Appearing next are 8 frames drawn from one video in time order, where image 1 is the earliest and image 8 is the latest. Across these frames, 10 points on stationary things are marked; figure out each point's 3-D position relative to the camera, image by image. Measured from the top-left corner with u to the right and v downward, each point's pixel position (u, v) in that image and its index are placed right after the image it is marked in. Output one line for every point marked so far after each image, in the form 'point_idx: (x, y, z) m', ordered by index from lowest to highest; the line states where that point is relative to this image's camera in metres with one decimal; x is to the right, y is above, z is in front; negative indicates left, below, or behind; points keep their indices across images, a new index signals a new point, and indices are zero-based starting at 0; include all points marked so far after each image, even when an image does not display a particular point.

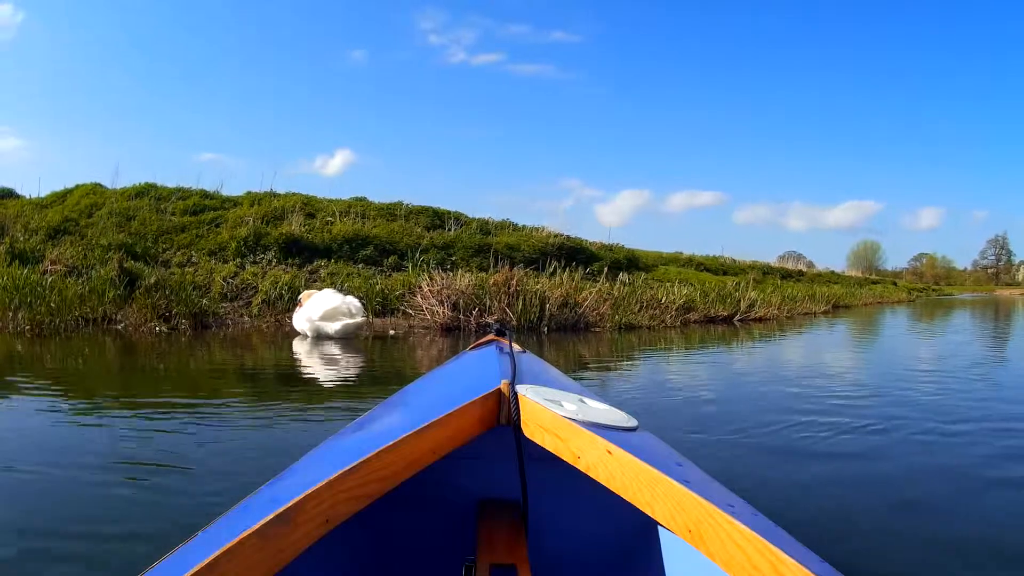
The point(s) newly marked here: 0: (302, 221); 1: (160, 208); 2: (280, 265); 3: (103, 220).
0: (-3.4, +1.1, +11.7) m
1: (-5.4, +1.2, +11.1) m
2: (-3.1, +0.3, +9.9) m
3: (-5.7, +0.9, +10.1) m
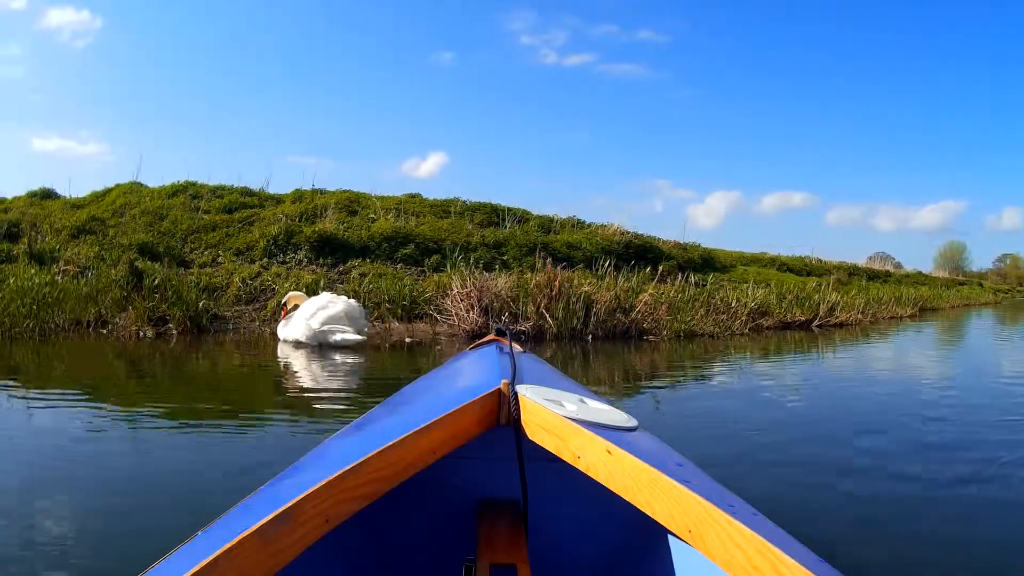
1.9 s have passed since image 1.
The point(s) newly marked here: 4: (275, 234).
0: (-2.6, +1.0, +11.1) m
1: (-4.7, +1.2, +10.7) m
2: (-2.5, +0.3, +9.3) m
3: (-5.1, +0.9, +9.8) m
4: (-3.1, +0.7, +9.6) m
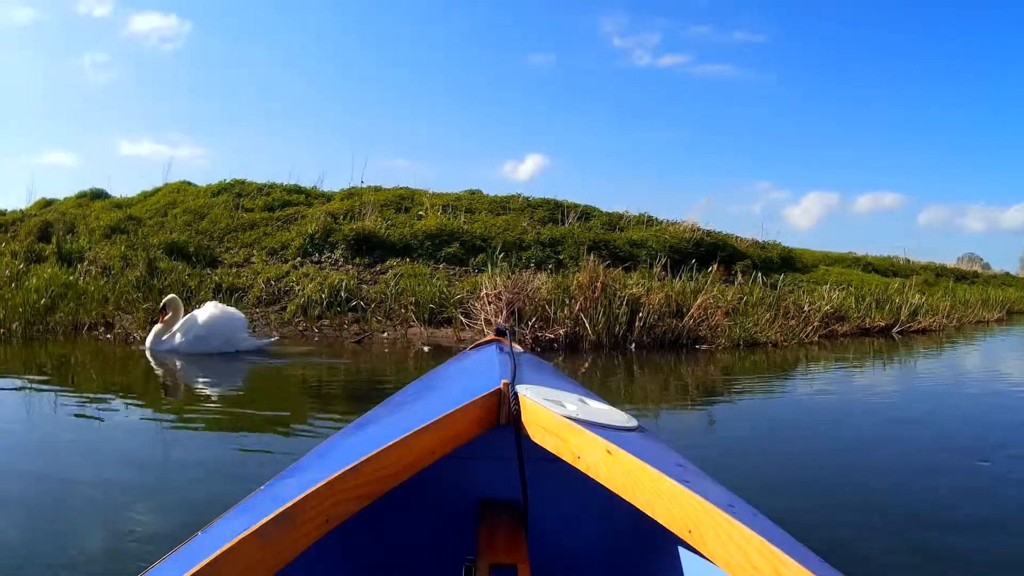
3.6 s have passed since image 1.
0: (-1.9, +1.0, +10.8) m
1: (-4.0, +1.2, +10.5) m
2: (-2.0, +0.3, +8.9) m
3: (-4.5, +0.9, +9.6) m
4: (-2.5, +0.7, +9.3) m
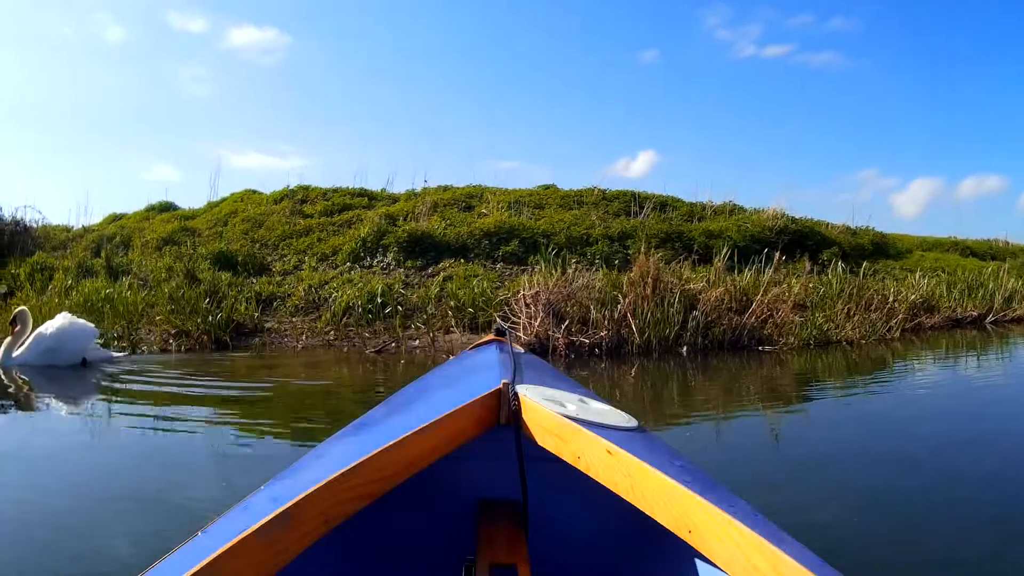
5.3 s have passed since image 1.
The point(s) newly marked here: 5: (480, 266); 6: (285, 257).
0: (-1.0, +1.0, +10.5) m
1: (-3.1, +1.1, +10.6) m
2: (-1.4, +0.2, +8.7) m
3: (-3.7, +0.8, +9.8) m
4: (-1.8, +0.6, +9.2) m
5: (-0.4, +0.3, +8.8) m
6: (-2.8, +0.4, +9.0) m
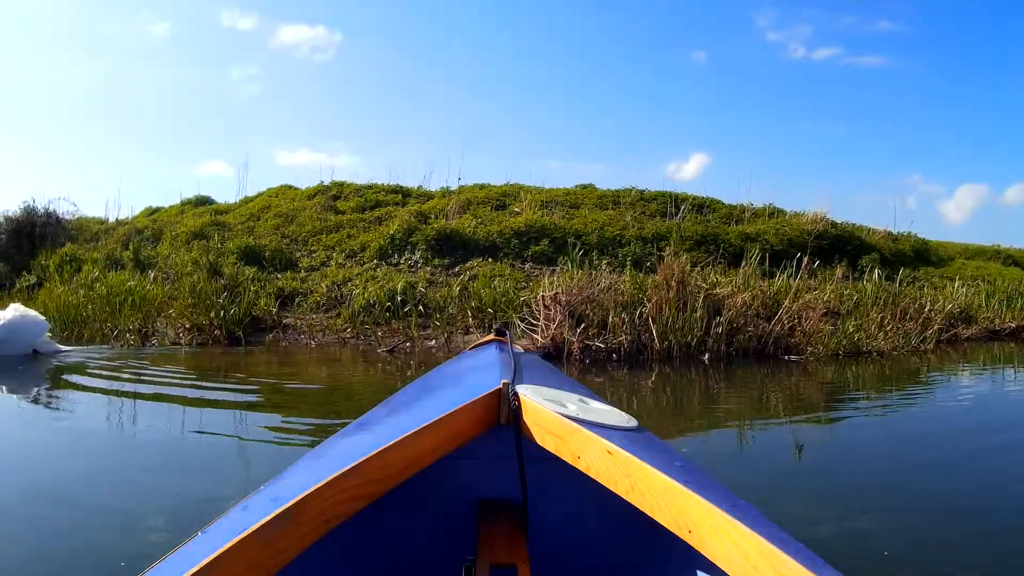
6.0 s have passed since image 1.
0: (-0.6, +1.0, +10.4) m
1: (-2.7, +1.2, +10.6) m
2: (-1.0, +0.2, +8.6) m
3: (-3.3, +0.9, +9.8) m
4: (-1.5, +0.7, +9.1) m
5: (-0.1, +0.3, +8.7) m
6: (-2.4, +0.4, +9.1) m
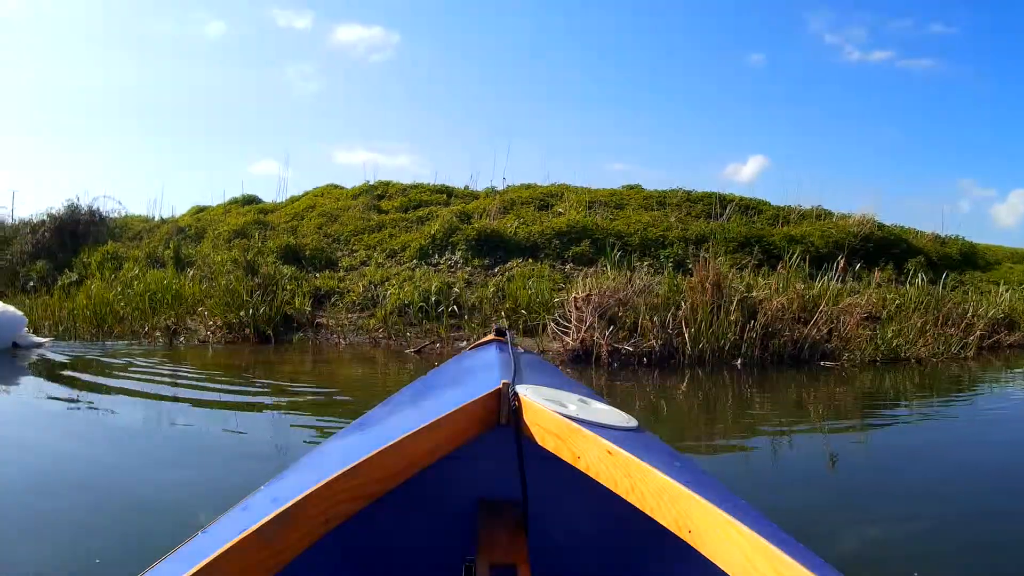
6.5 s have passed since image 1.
0: (0.0, +1.0, +10.3) m
1: (-2.0, +1.2, +10.6) m
2: (-0.6, +0.2, +8.6) m
3: (-2.7, +0.9, +9.9) m
4: (-1.0, +0.7, +9.1) m
5: (+0.4, +0.3, +8.6) m
6: (-1.9, +0.5, +9.1) m
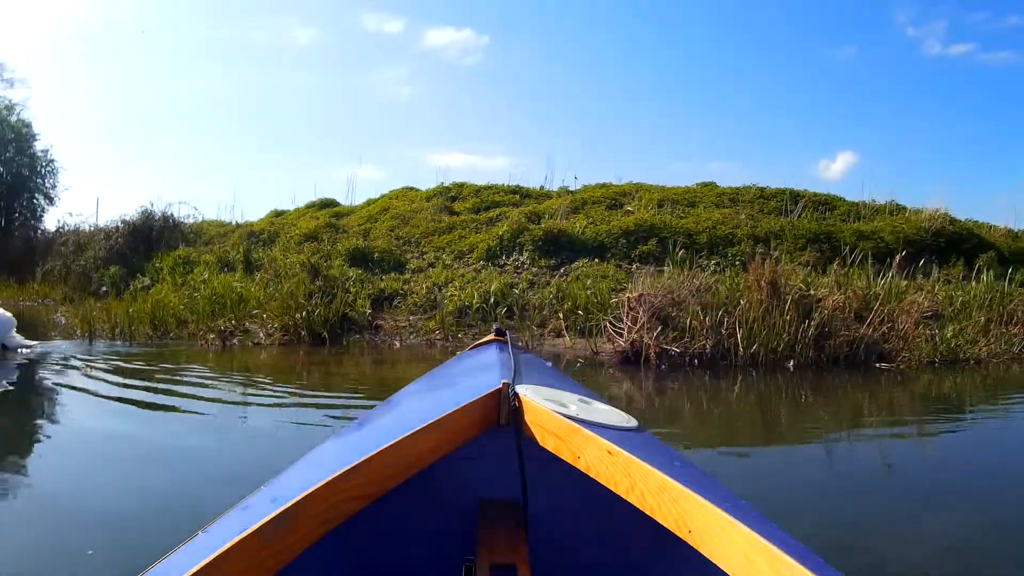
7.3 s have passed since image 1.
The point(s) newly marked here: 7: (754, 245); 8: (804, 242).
0: (+1.0, +1.0, +10.2) m
1: (-1.0, +1.2, +10.8) m
2: (+0.2, +0.2, +8.6) m
3: (-1.8, +0.9, +10.2) m
4: (-0.1, +0.7, +9.1) m
5: (+1.2, +0.3, +8.4) m
6: (-1.1, +0.4, +9.2) m
7: (+2.9, +0.5, +8.8) m
8: (+3.6, +0.6, +8.9) m
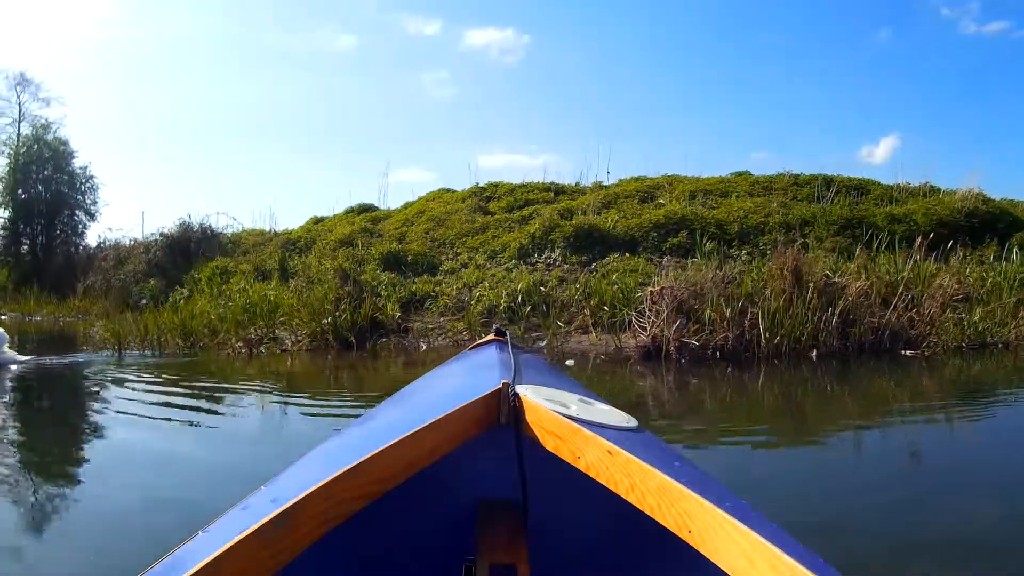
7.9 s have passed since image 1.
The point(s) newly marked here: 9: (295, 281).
0: (+1.4, +1.1, +10.2) m
1: (-0.5, +1.2, +10.9) m
2: (+0.6, +0.3, +8.6) m
3: (-1.3, +0.8, +10.3) m
4: (+0.3, +0.7, +9.1) m
5: (+1.5, +0.3, +8.4) m
6: (-0.7, +0.4, +9.3) m
7: (+3.3, +0.7, +8.6) m
8: (+3.9, +0.7, +8.7) m
9: (-2.2, +0.1, +7.5) m
